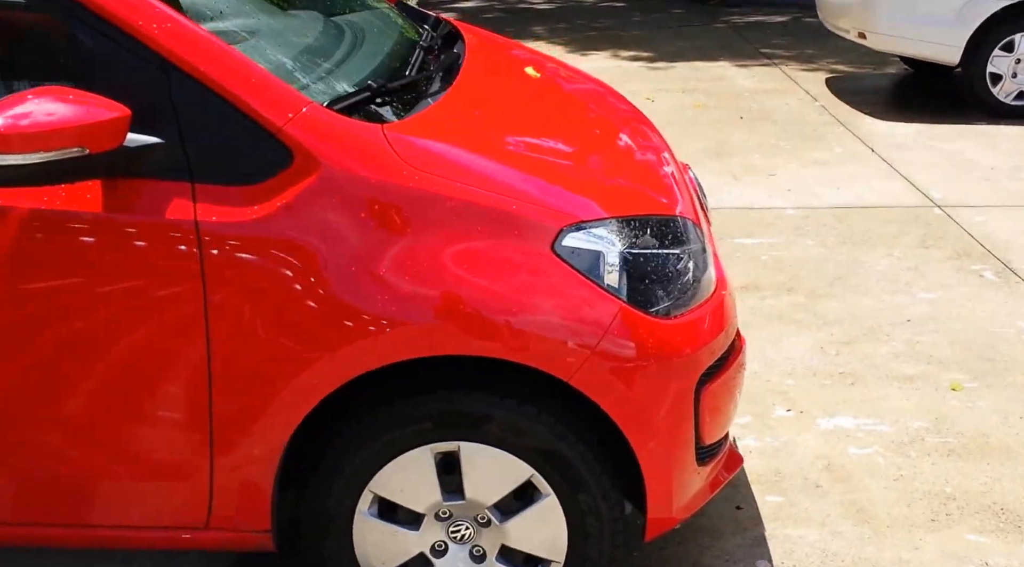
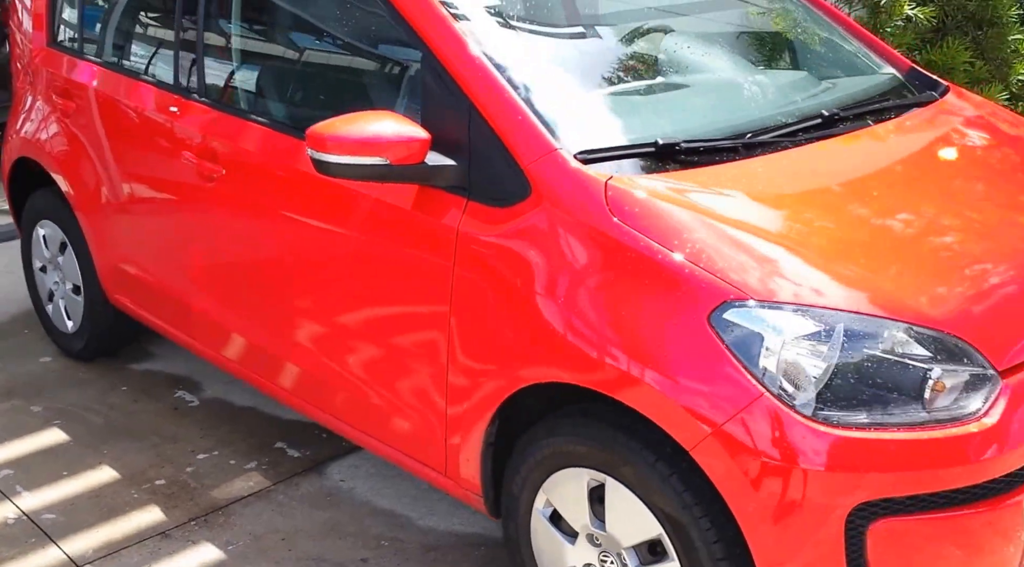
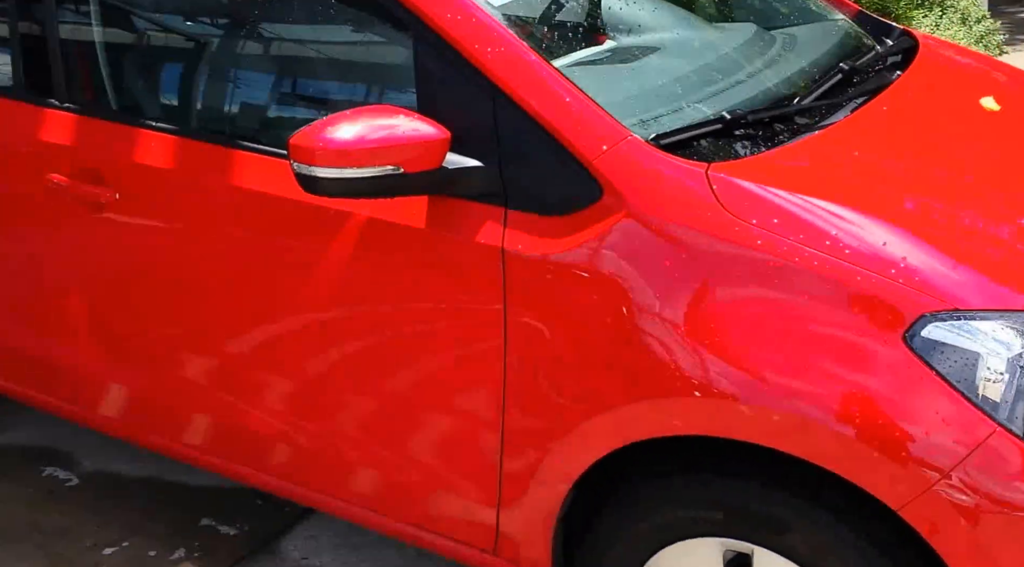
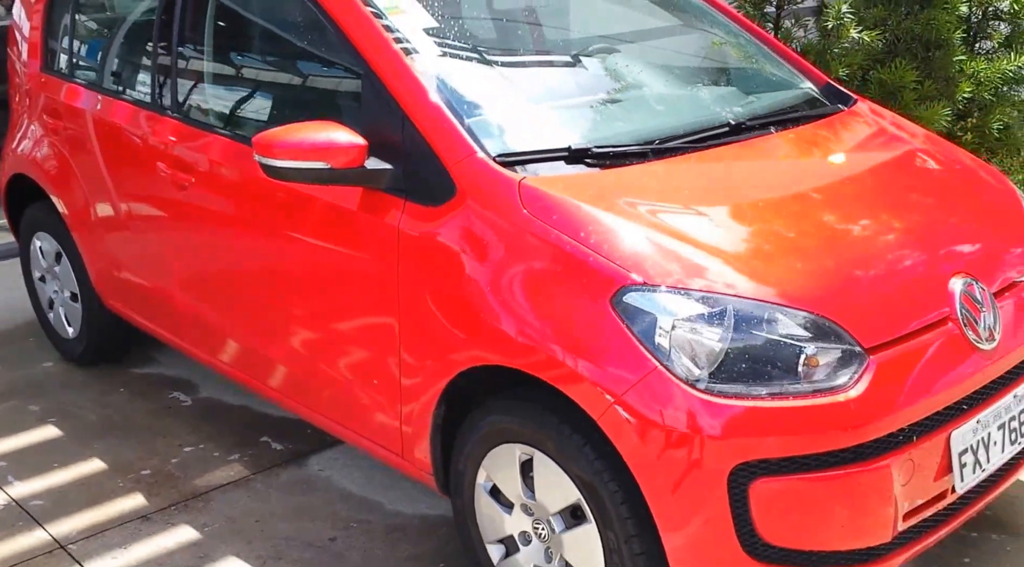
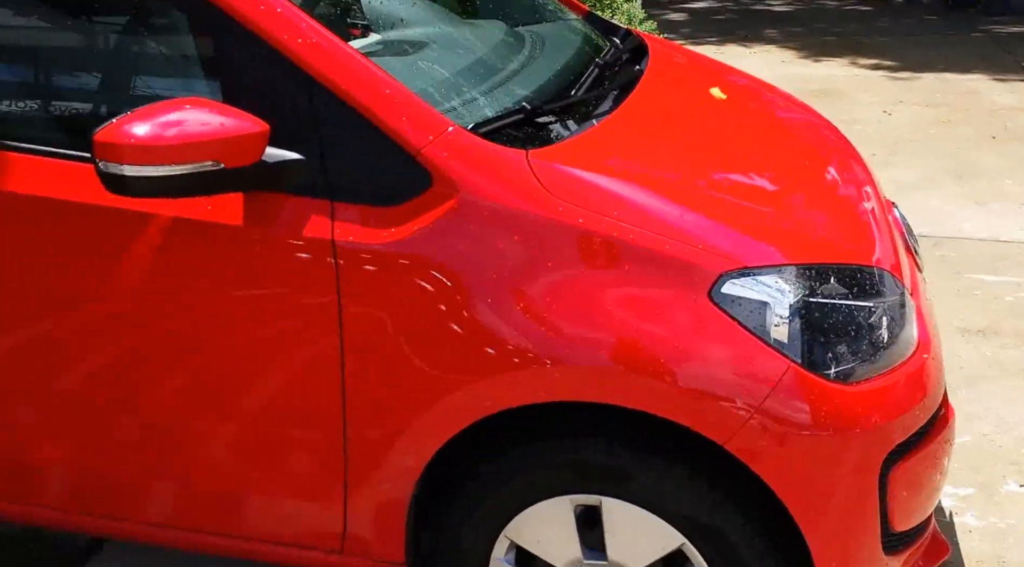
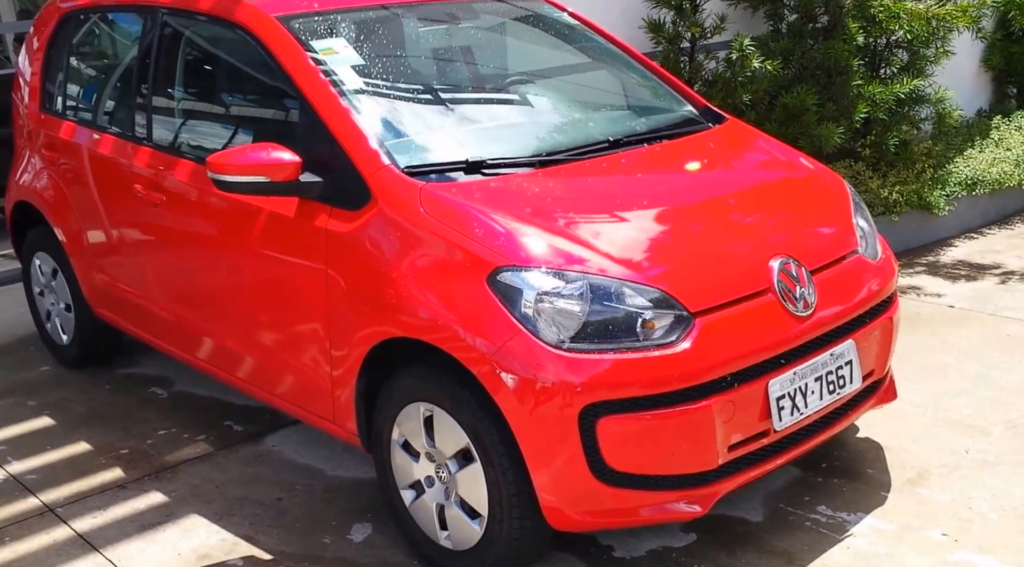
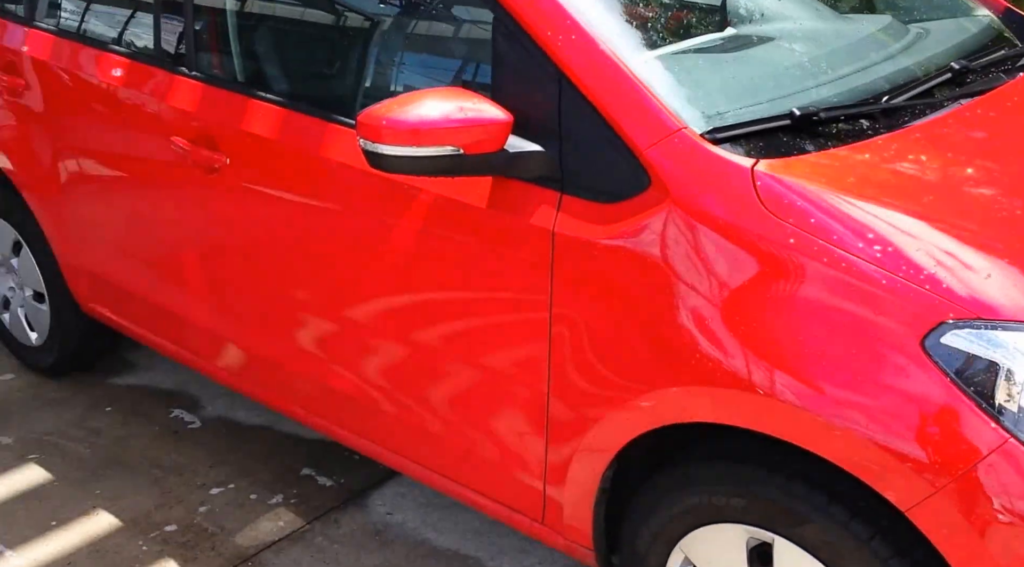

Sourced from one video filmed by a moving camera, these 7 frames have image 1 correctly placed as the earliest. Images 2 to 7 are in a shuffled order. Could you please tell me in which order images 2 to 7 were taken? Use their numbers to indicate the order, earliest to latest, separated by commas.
5, 3, 7, 2, 4, 6
